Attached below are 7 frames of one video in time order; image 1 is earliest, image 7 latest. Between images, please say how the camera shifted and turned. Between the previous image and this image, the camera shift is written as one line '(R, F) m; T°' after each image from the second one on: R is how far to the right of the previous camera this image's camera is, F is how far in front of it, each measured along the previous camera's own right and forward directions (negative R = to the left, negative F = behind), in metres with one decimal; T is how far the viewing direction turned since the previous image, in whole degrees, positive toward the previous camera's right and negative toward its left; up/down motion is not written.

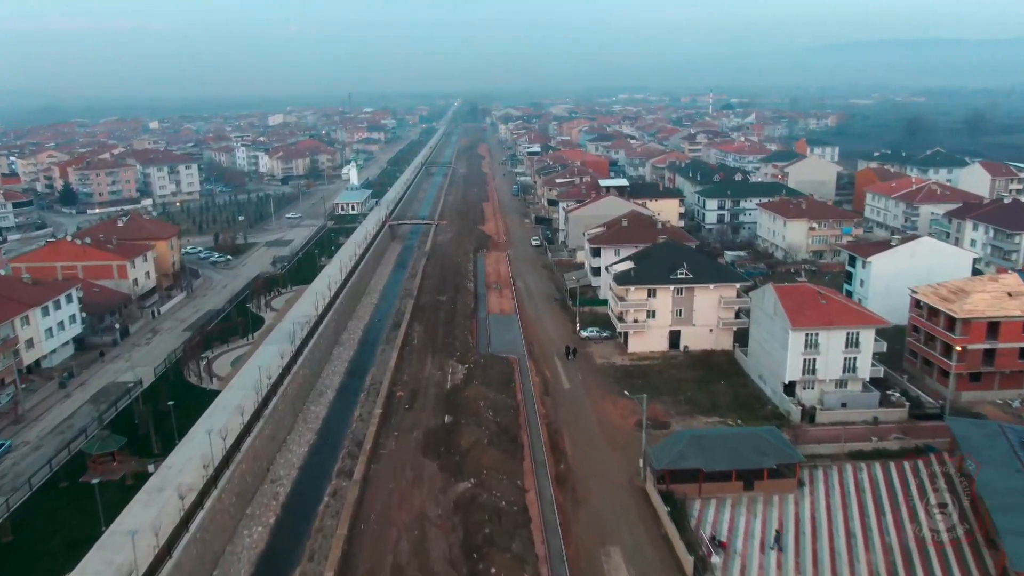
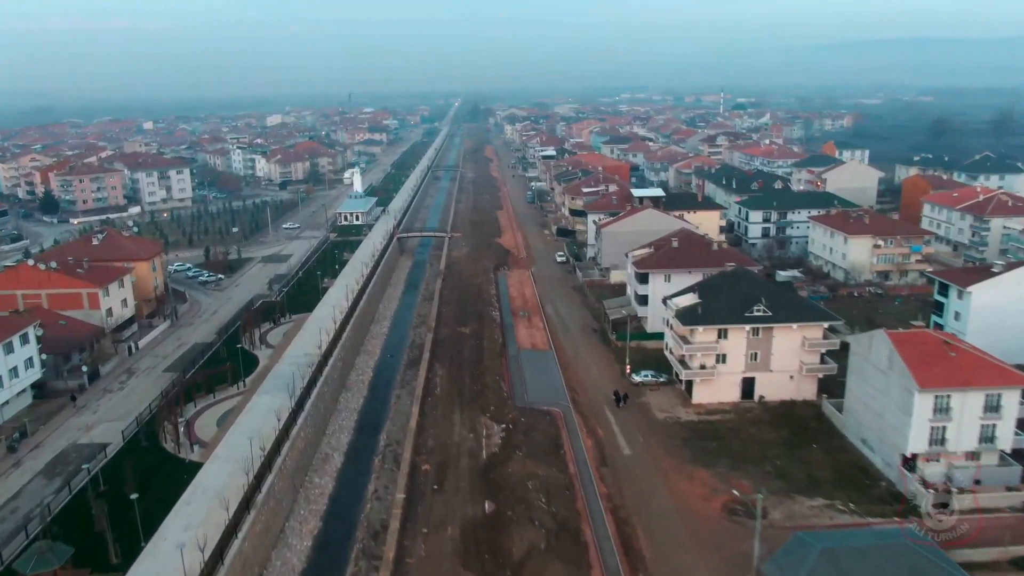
(-0.6, +2.3) m; 0°
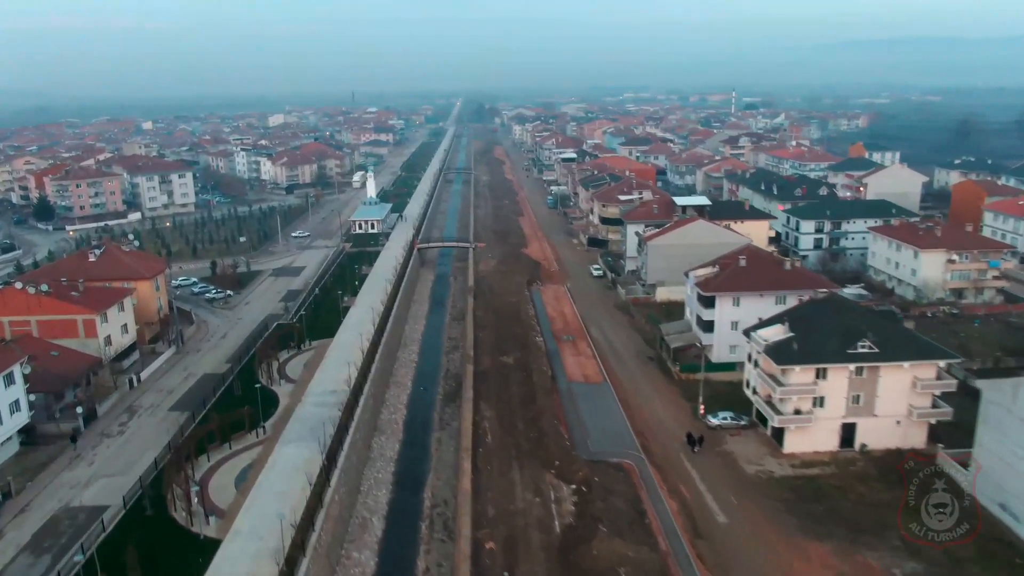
(-0.7, +1.6) m; 0°
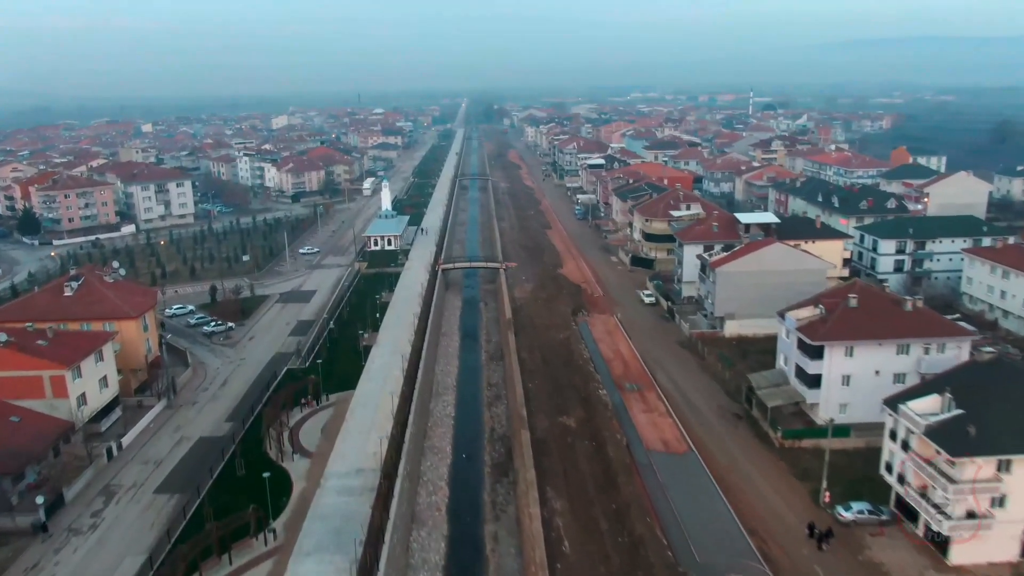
(-0.7, +2.4) m; 0°
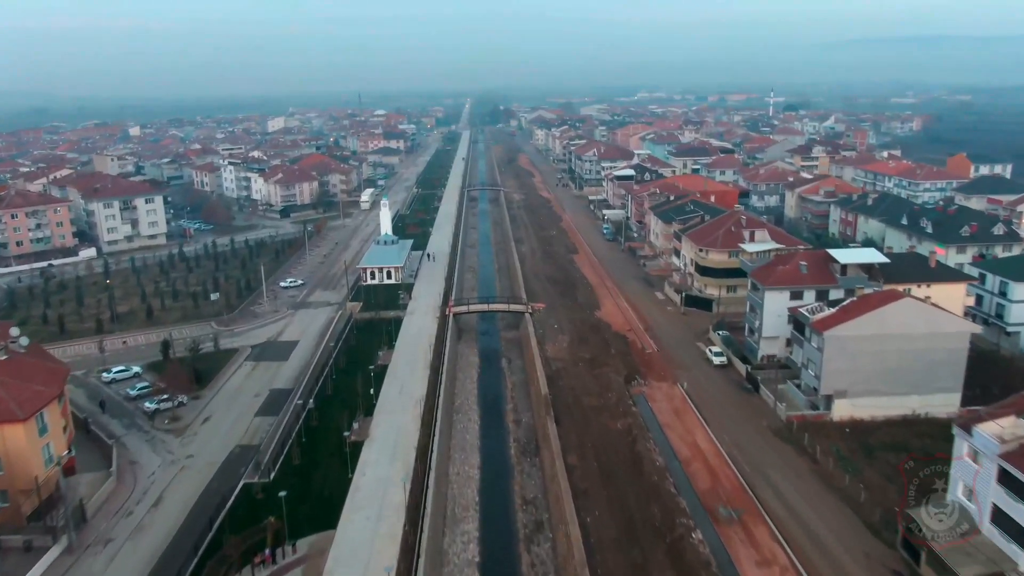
(-0.4, +3.7) m; 0°
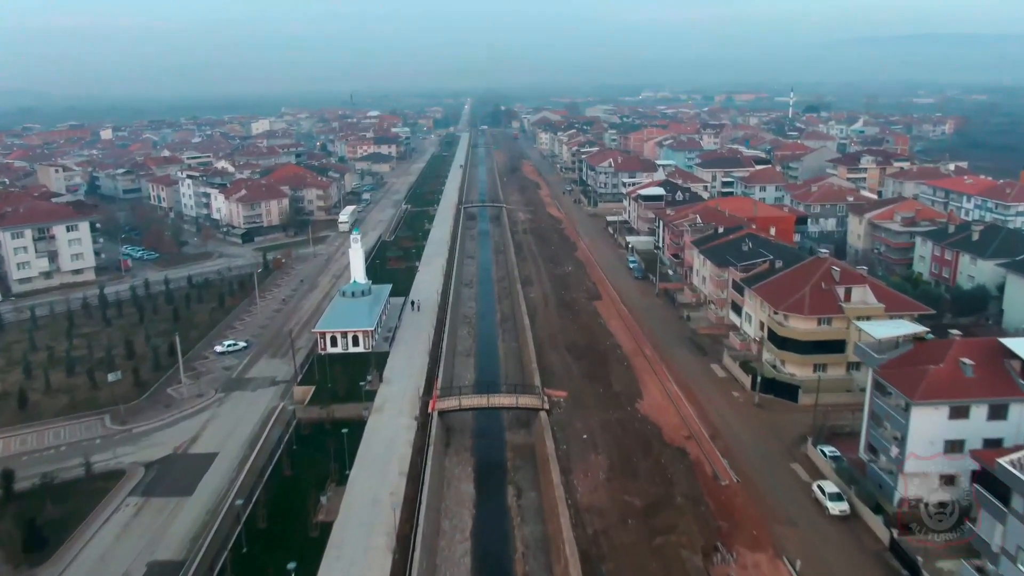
(-0.1, +4.6) m; 0°
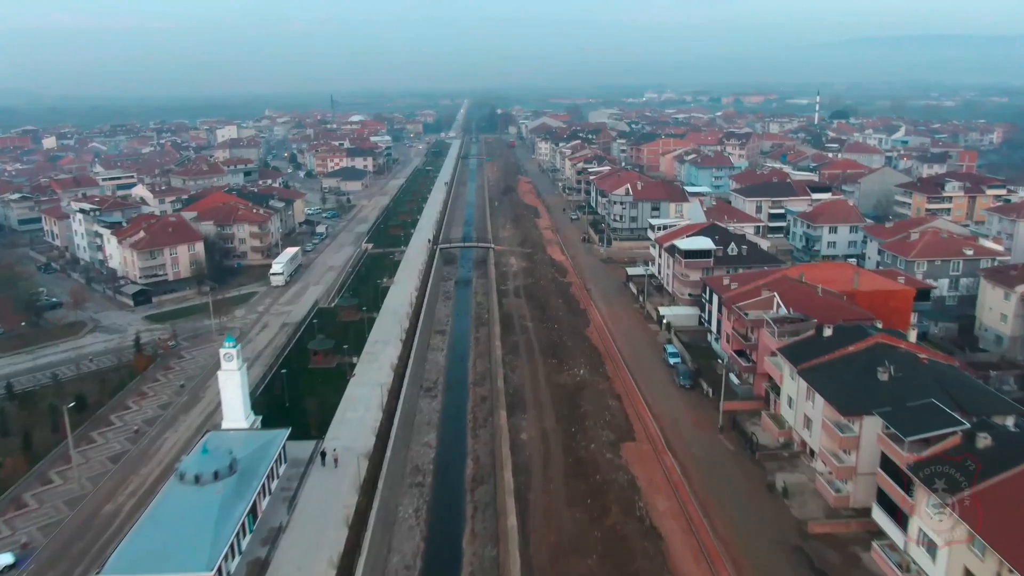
(+0.2, +6.6) m; 0°
